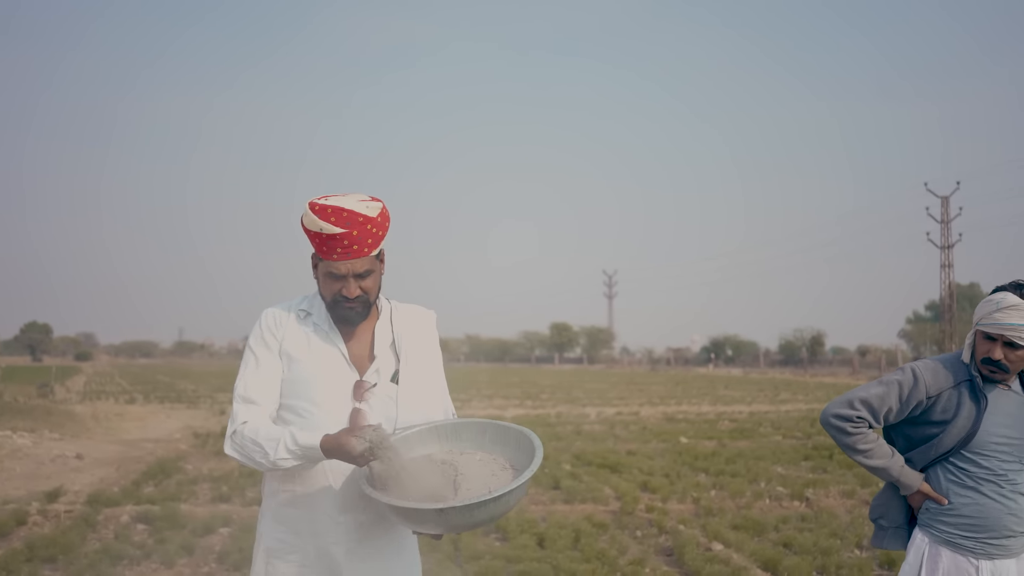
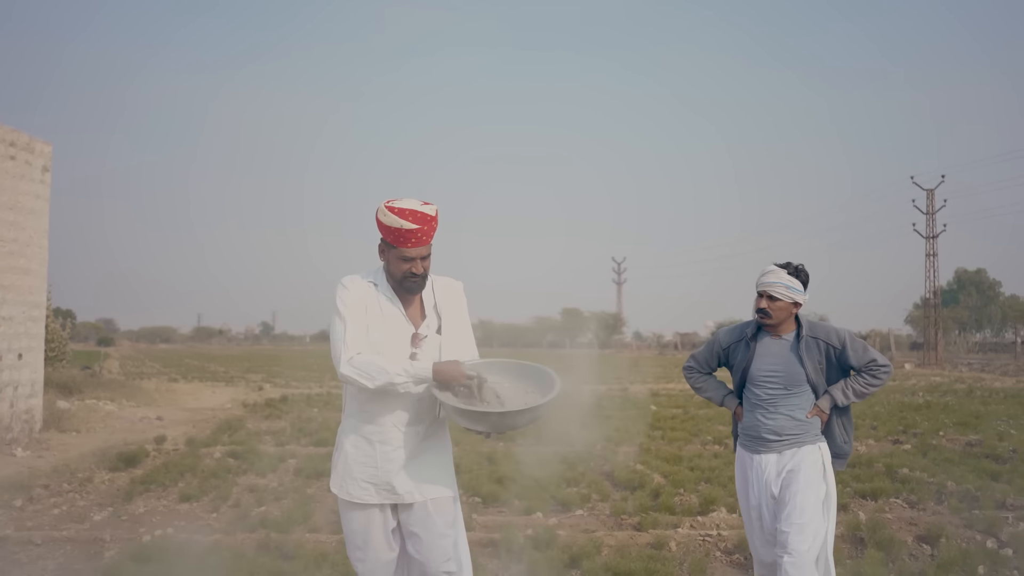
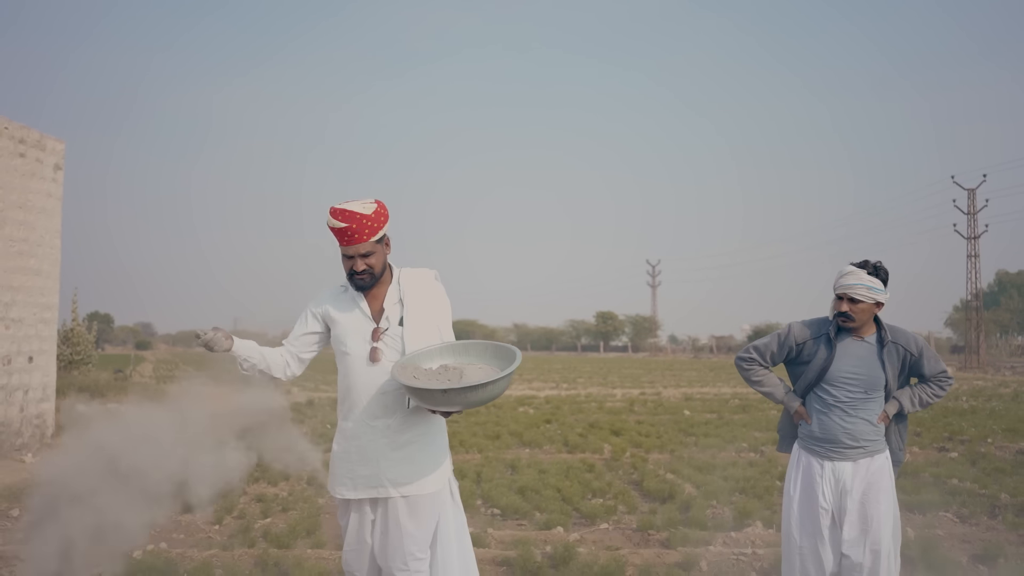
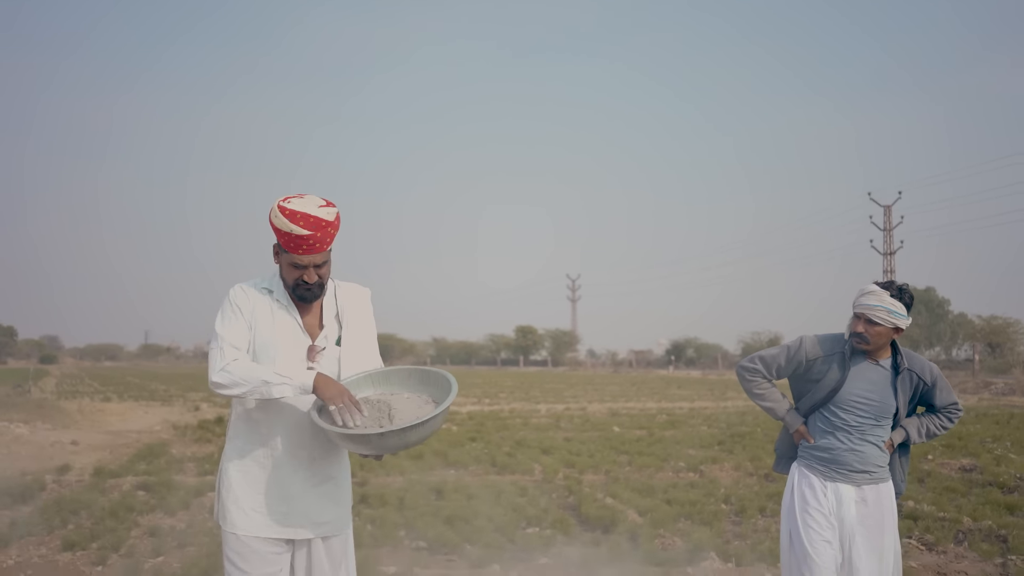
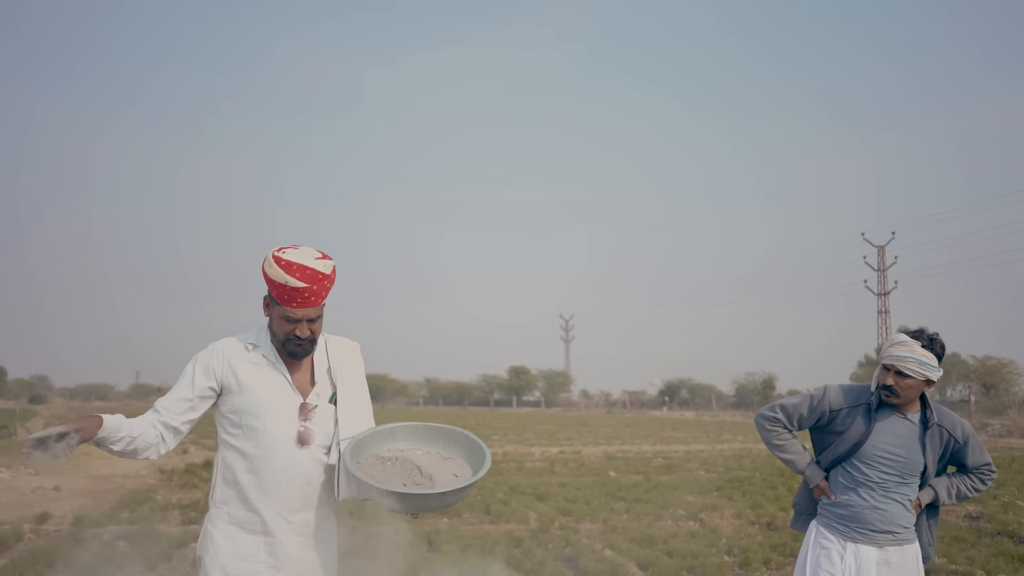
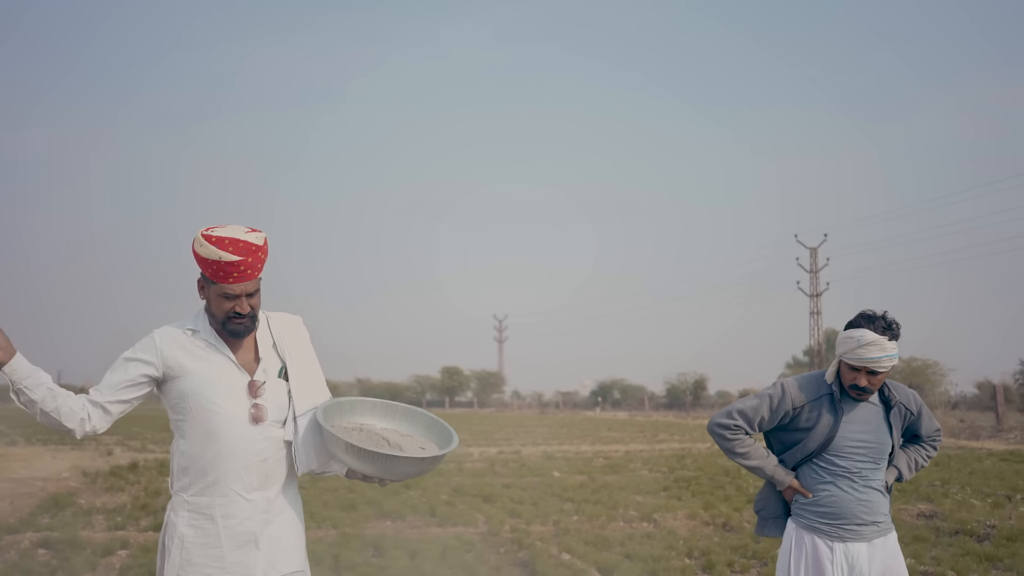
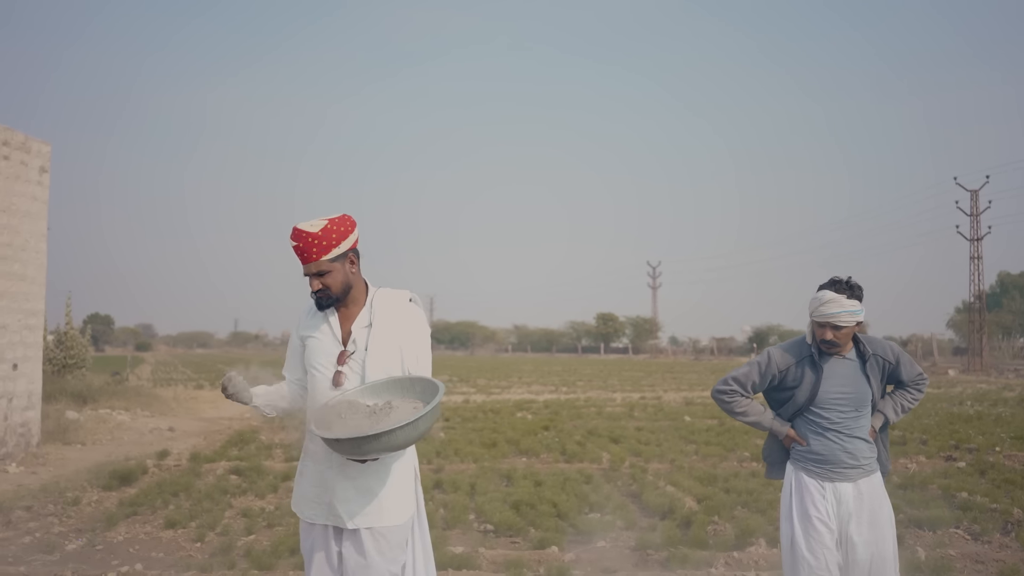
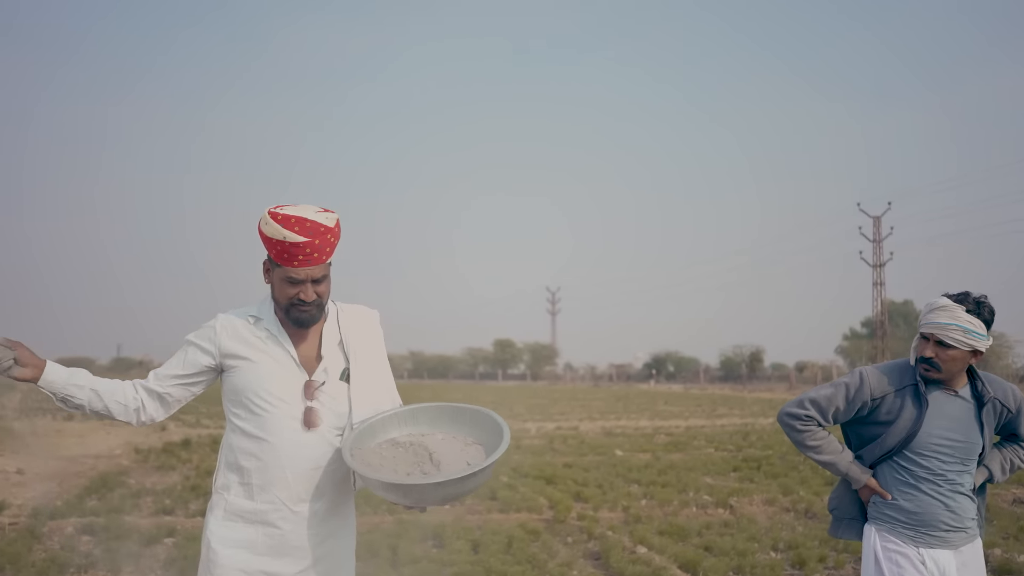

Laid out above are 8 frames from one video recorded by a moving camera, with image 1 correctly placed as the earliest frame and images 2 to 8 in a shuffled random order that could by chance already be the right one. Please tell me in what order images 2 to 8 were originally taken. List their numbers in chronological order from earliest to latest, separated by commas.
8, 6, 5, 4, 7, 3, 2
